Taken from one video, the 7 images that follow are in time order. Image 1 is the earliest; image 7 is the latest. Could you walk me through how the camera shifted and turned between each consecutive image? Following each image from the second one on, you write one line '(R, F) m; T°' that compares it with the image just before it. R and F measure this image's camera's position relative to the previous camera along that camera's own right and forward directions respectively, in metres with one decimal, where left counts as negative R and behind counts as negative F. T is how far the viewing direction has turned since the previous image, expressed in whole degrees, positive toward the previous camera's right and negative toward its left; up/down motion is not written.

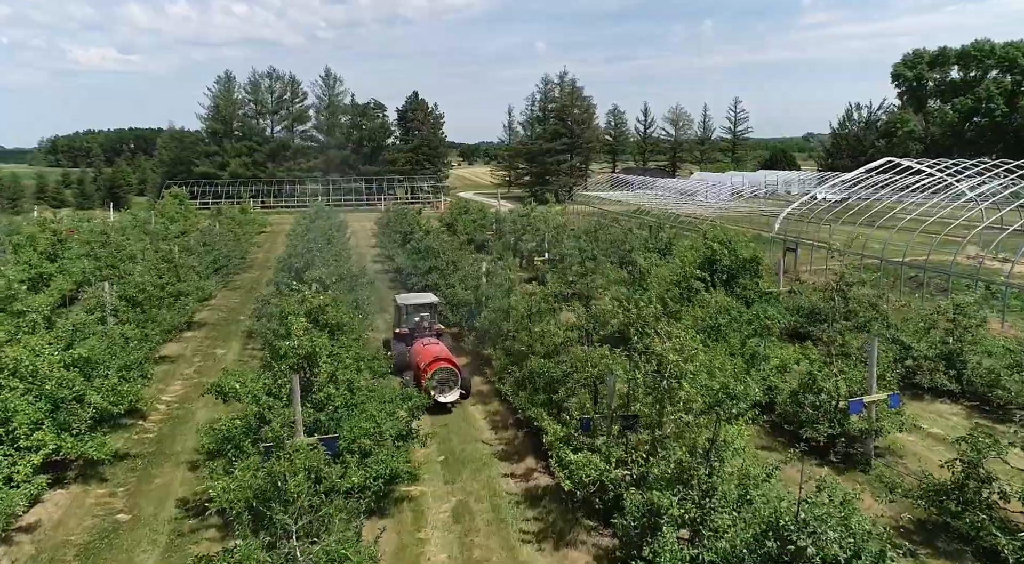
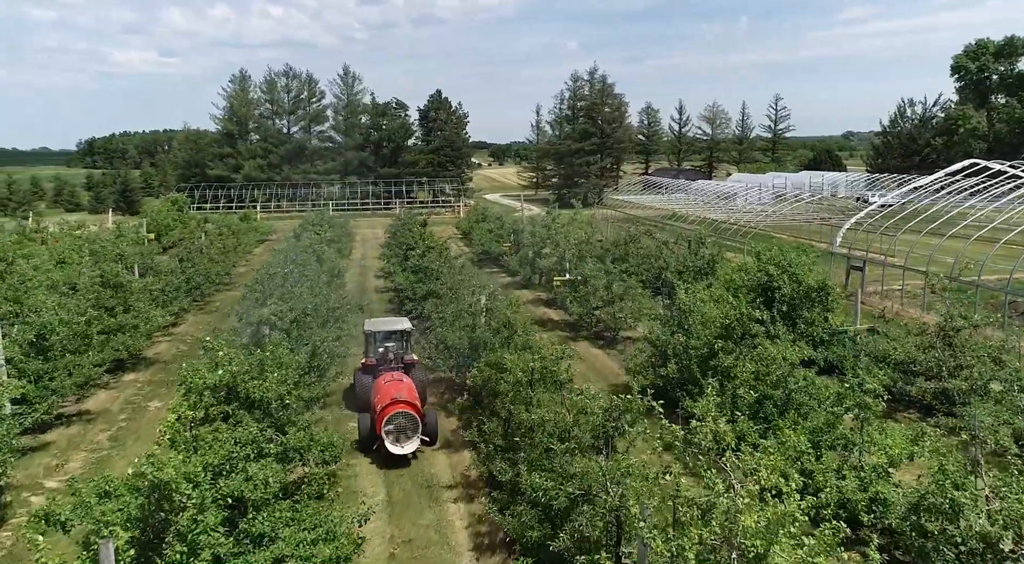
(+0.6, +4.4) m; -2°
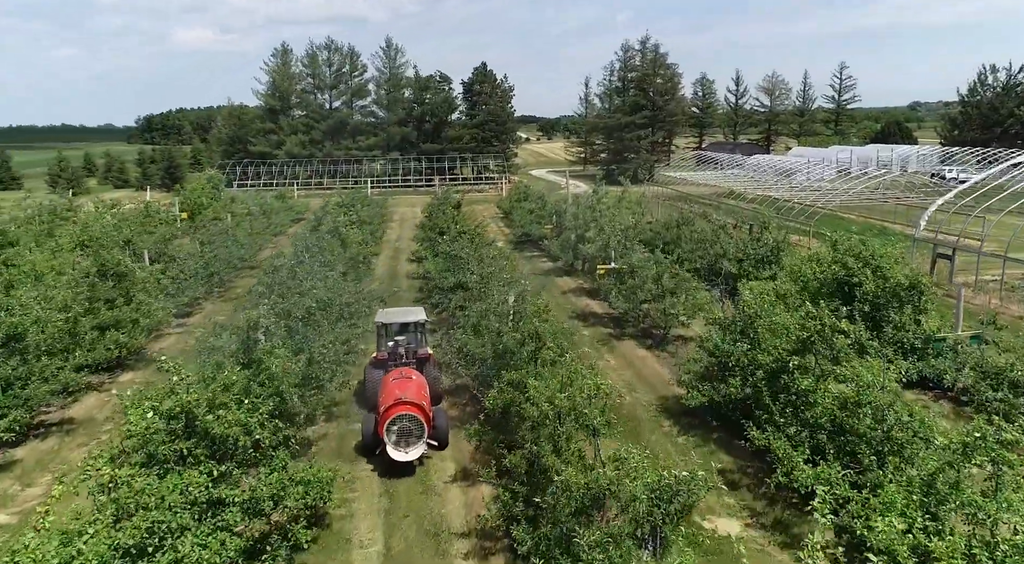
(+0.3, +2.4) m; -4°
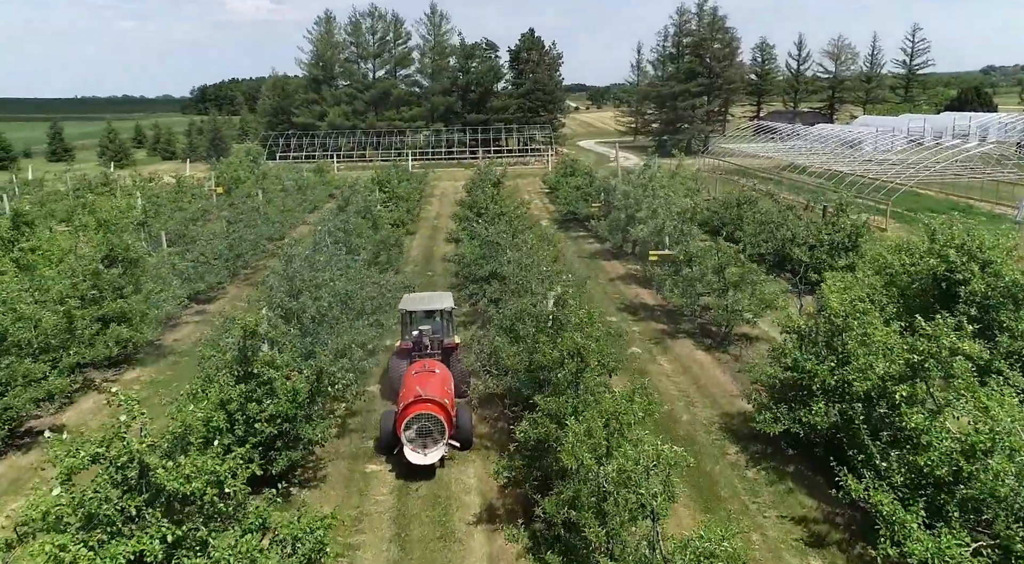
(+0.1, +2.1) m; -4°
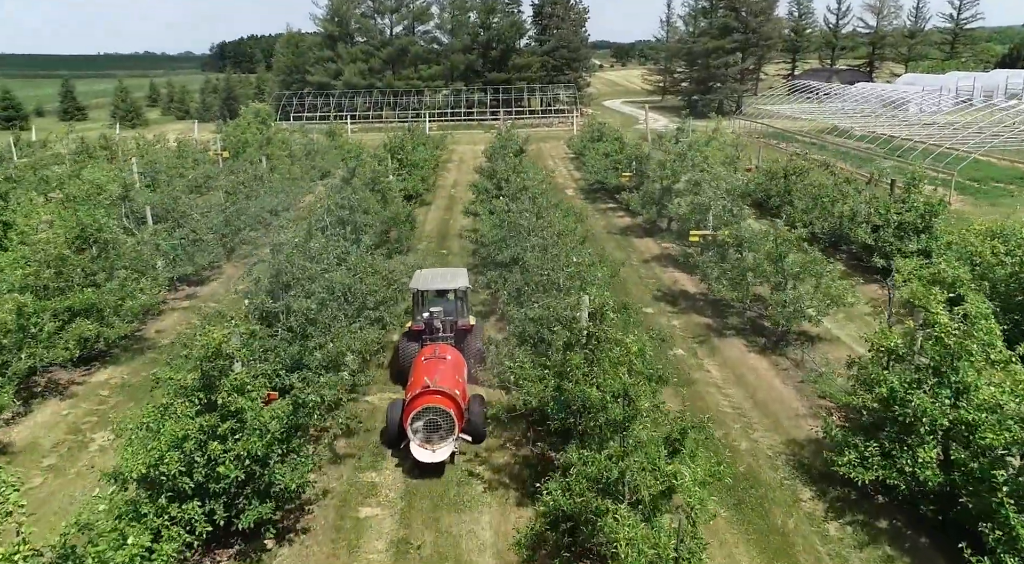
(-0.1, +2.3) m; -2°
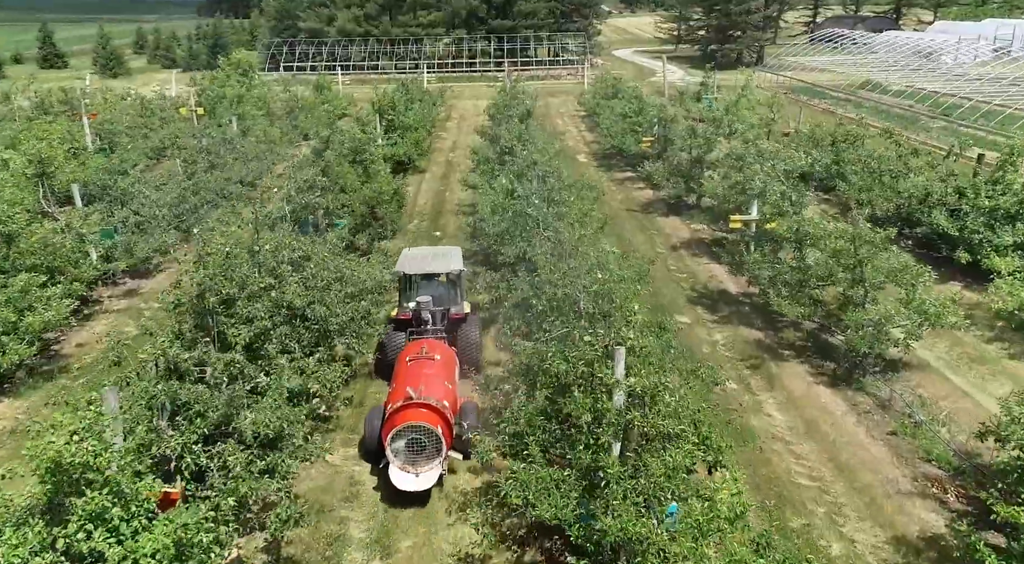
(0.0, +3.3) m; 0°
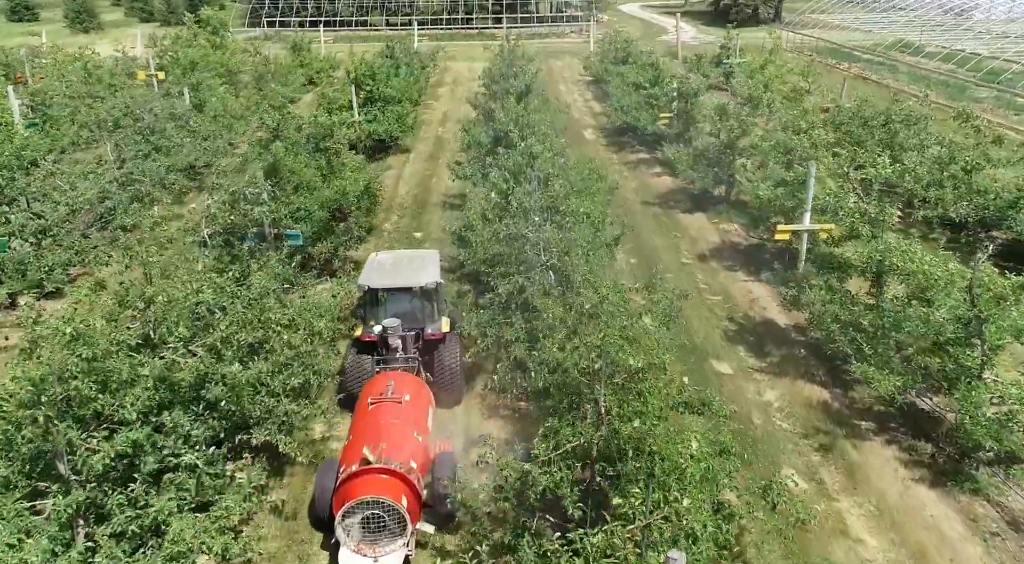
(+0.1, +3.2) m; 0°
